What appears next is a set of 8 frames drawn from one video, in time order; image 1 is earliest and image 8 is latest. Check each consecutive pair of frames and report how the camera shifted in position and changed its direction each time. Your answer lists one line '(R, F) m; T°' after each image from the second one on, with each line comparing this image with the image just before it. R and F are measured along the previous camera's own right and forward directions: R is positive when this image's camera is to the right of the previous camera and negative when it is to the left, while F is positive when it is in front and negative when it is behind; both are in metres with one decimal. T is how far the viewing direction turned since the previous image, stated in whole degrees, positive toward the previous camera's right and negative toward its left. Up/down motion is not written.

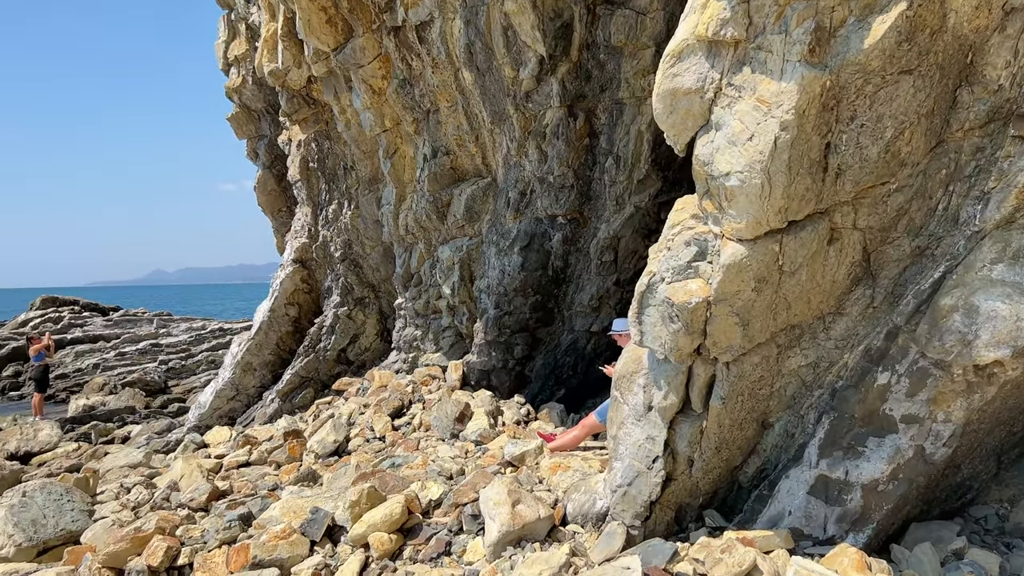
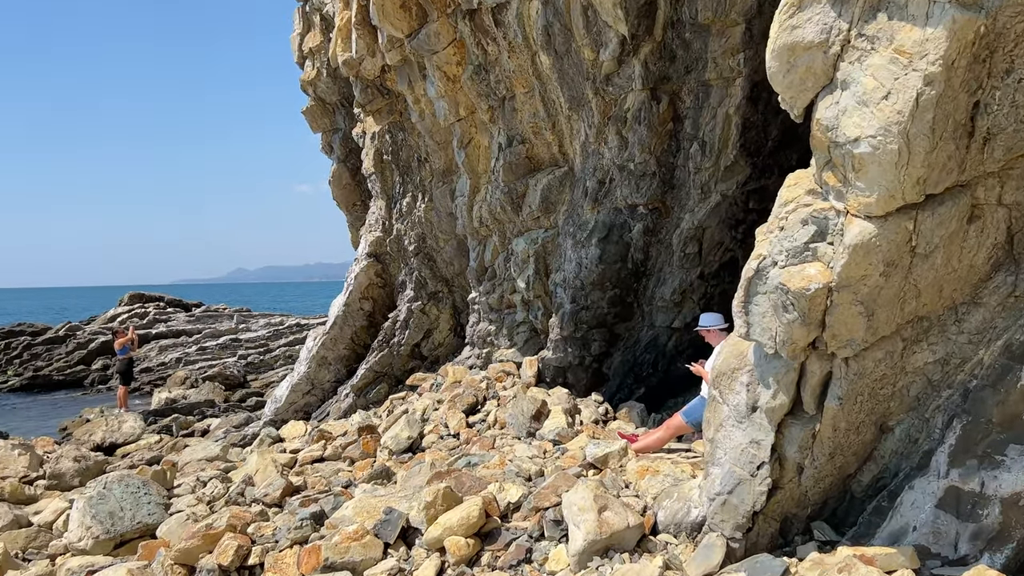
(-0.1, +0.3) m; -5°
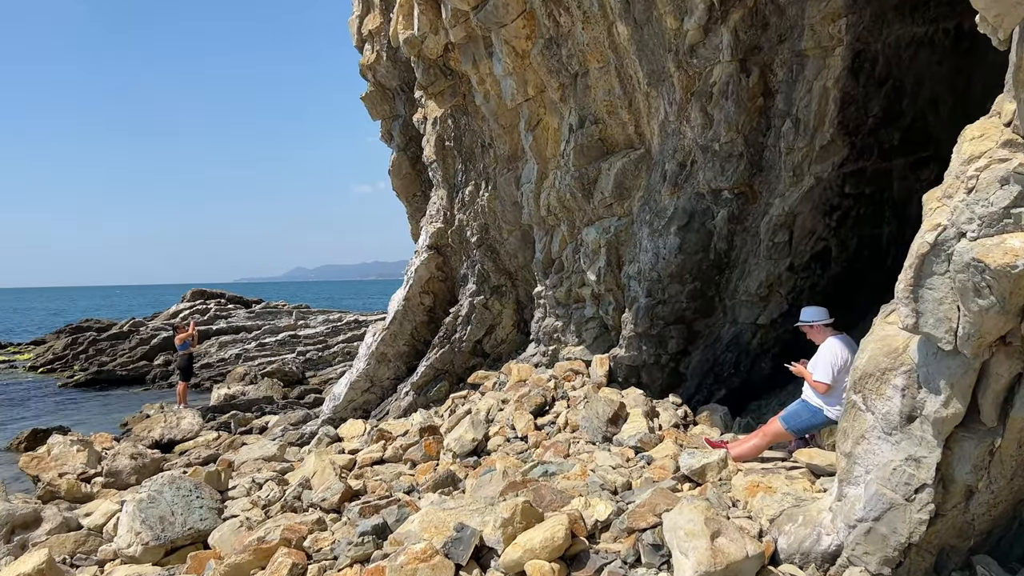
(-0.1, +0.5) m; -4°
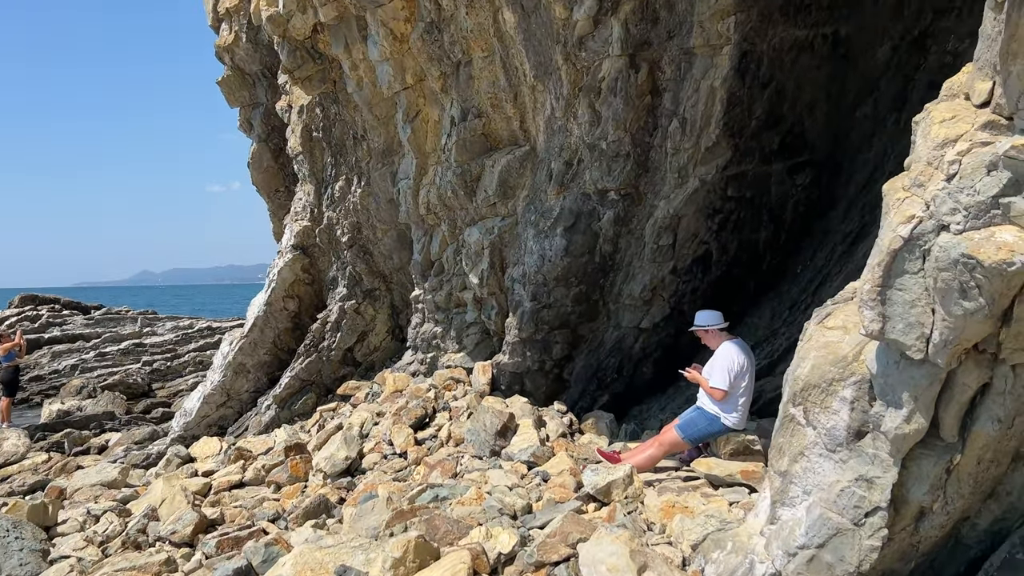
(-0.1, +0.4) m; +9°
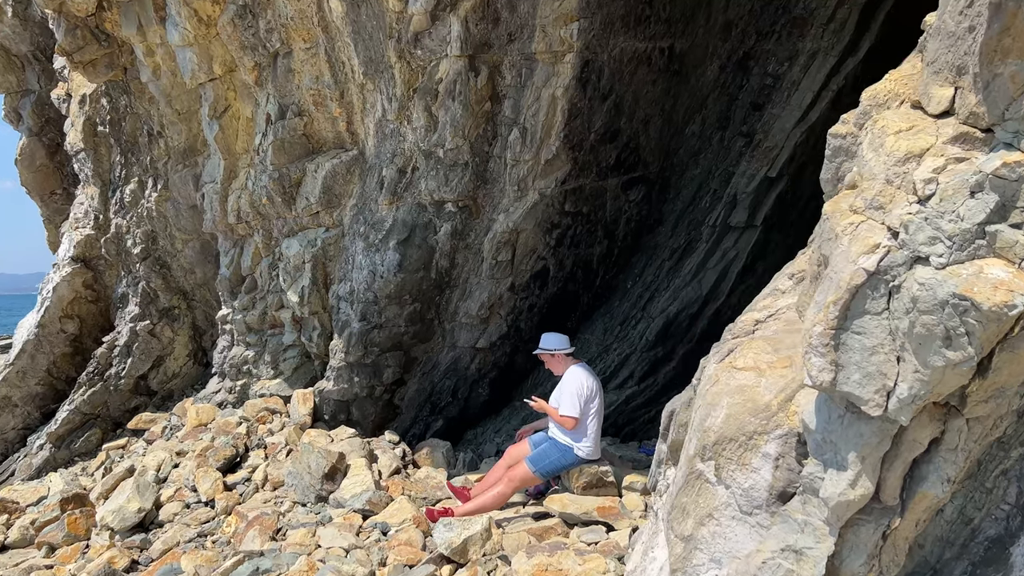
(-0.1, +0.5) m; +13°
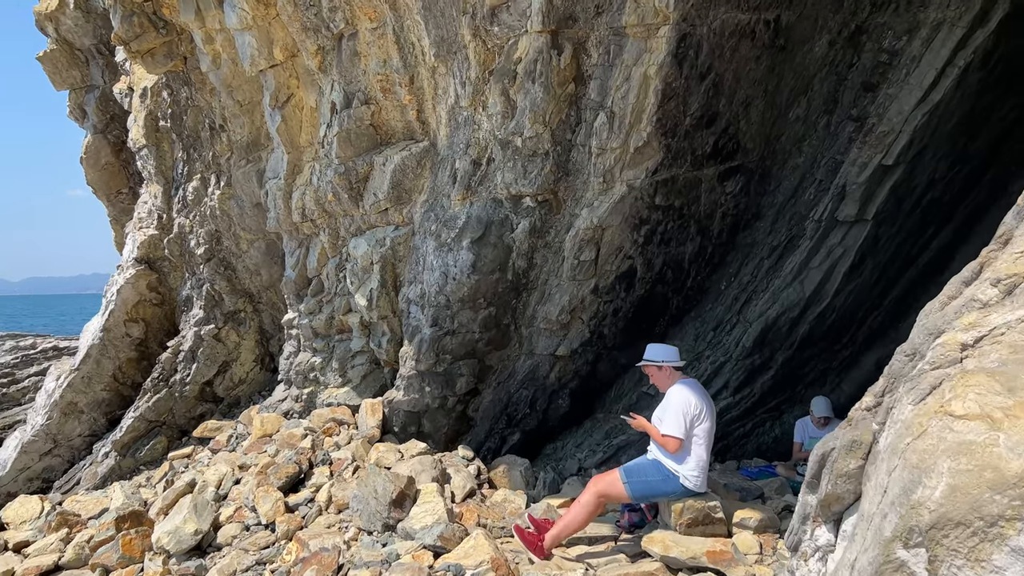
(-0.1, +0.6) m; -5°
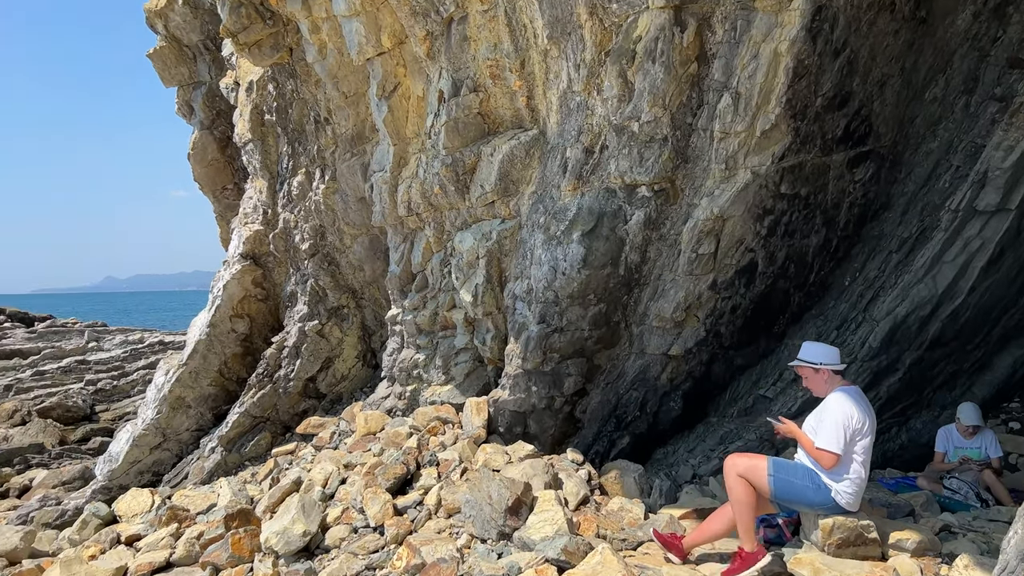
(-0.2, +0.3) m; -6°
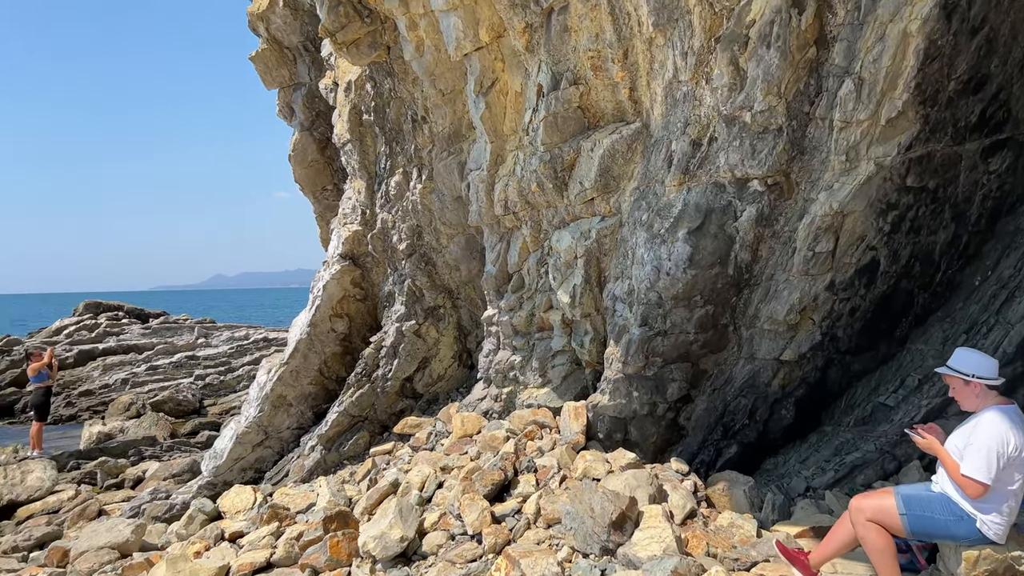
(-0.1, +0.2) m; -6°
